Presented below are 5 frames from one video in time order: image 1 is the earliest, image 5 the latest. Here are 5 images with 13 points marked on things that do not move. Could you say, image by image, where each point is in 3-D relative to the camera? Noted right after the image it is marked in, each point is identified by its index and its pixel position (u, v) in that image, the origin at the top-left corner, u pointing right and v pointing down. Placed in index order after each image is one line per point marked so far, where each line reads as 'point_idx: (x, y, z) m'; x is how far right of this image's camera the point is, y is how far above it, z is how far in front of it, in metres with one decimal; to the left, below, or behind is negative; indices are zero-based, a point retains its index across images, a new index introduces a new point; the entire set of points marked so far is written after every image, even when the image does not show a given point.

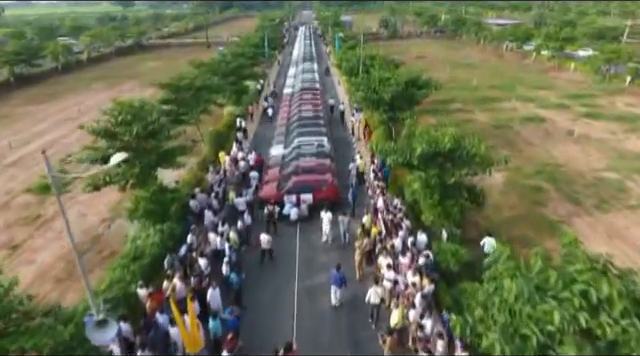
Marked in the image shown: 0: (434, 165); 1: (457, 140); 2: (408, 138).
0: (+3.8, +0.5, +18.2) m
1: (+4.5, +1.2, +18.2) m
2: (+3.1, +1.5, +19.5) m
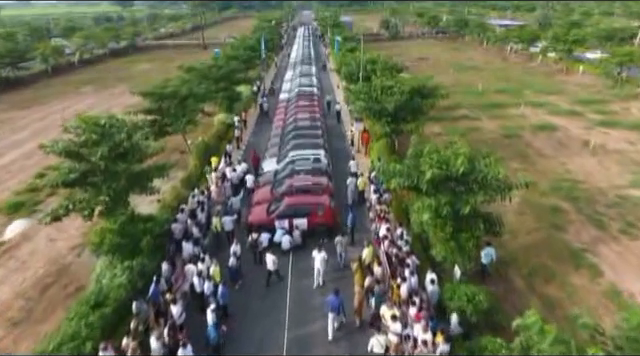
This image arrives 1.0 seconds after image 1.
0: (+3.6, -0.3, +15.9) m
1: (+4.4, +0.4, +15.9) m
2: (+3.0, +0.7, +17.2) m
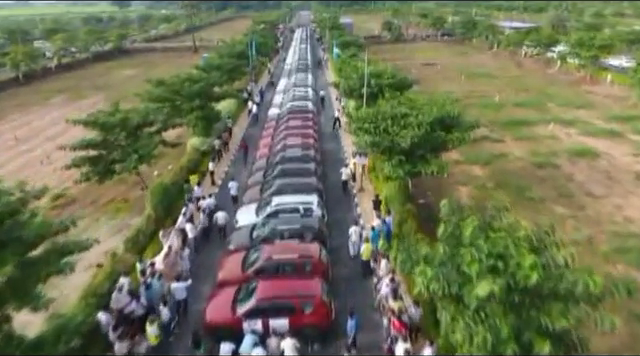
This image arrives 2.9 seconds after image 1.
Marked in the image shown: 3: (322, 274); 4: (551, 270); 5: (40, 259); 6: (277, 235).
0: (+3.3, -2.3, +9.9) m
1: (+4.1, -1.5, +9.9) m
2: (+2.7, -1.3, +11.2) m
3: (+0.1, -2.6, +15.3) m
4: (+4.2, -1.6, +9.9) m
5: (-5.5, -1.7, +10.7) m
6: (-1.3, -1.8, +17.4) m
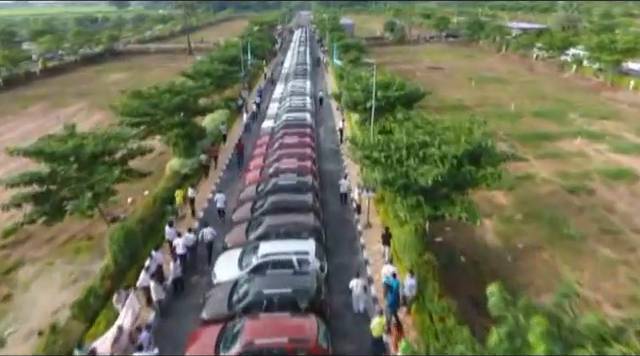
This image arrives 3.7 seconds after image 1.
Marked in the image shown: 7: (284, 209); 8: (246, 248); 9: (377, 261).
0: (+3.3, -3.5, +6.1) m
1: (+4.0, -2.8, +6.1) m
2: (+2.6, -2.5, +7.4) m
3: (0.0, -3.8, +11.5) m
4: (+4.1, -2.8, +6.2) m
5: (-5.5, -2.9, +7.0) m
6: (-1.4, -3.0, +13.7) m
7: (-1.3, -1.1, +19.3) m
8: (-2.2, -2.1, +16.7) m
9: (+1.8, -2.6, +17.7) m
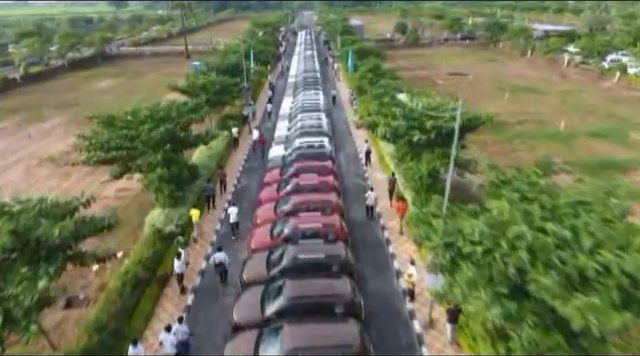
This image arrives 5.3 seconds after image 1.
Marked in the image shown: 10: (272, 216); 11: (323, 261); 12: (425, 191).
0: (+4.3, -5.5, -0.1) m
1: (+5.0, -4.7, -0.1) m
2: (+3.6, -4.5, +1.2) m
3: (+1.1, -5.8, +5.3) m
4: (+5.1, -4.8, -0.1) m
5: (-4.5, -4.9, +0.7) m
6: (-0.4, -4.9, +7.4) m
7: (-0.2, -3.0, +13.1) m
8: (-1.2, -4.1, +10.5) m
9: (+2.9, -4.6, +11.5) m
10: (-1.7, -1.3, +19.3) m
11: (+0.1, -2.3, +15.1) m
12: (+3.5, -0.4, +18.7) m
